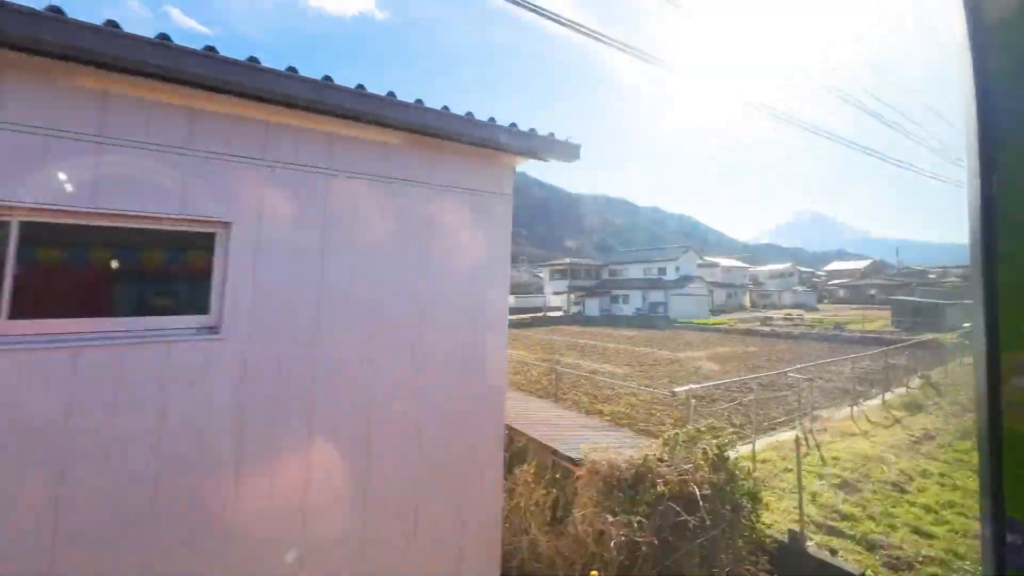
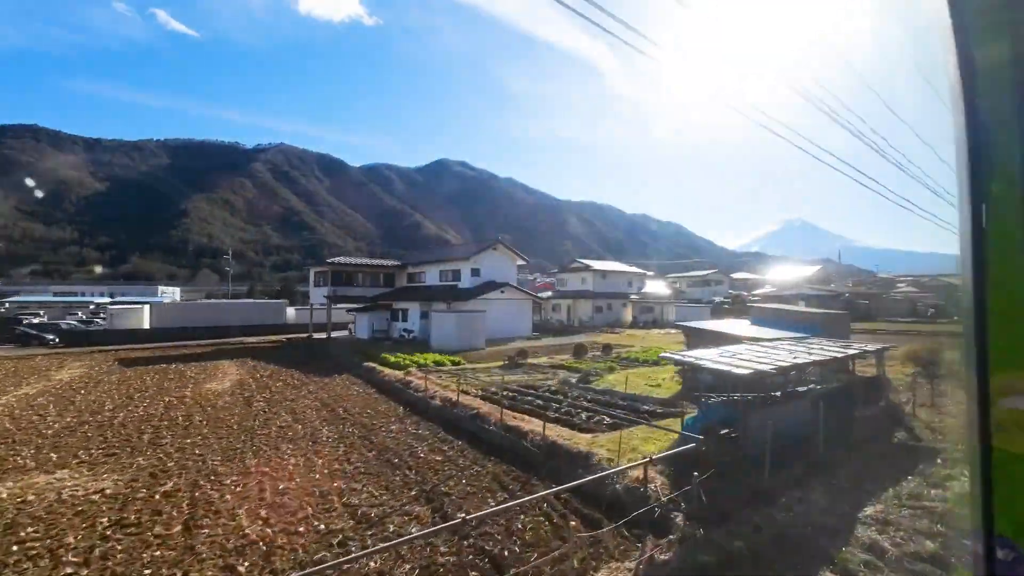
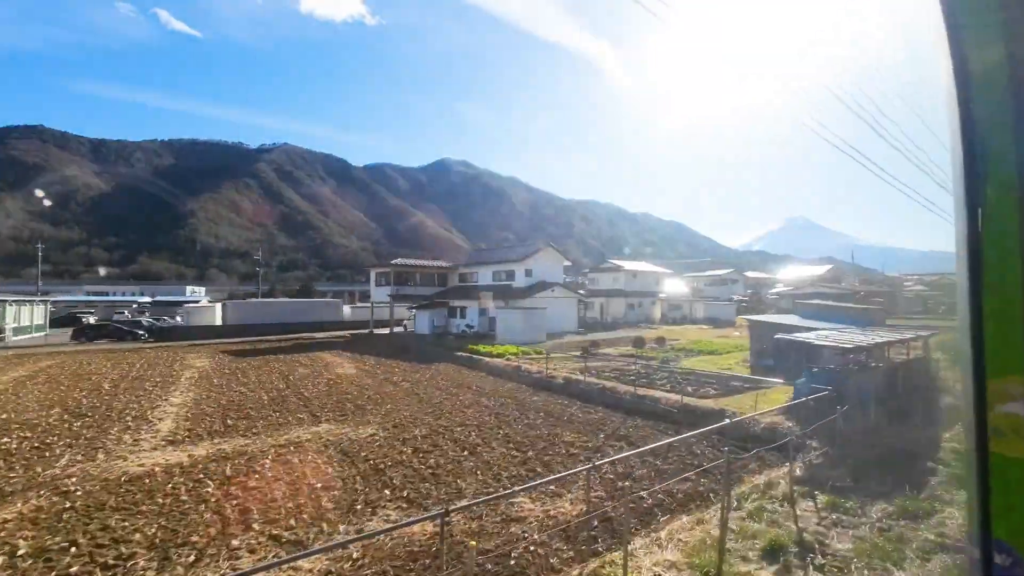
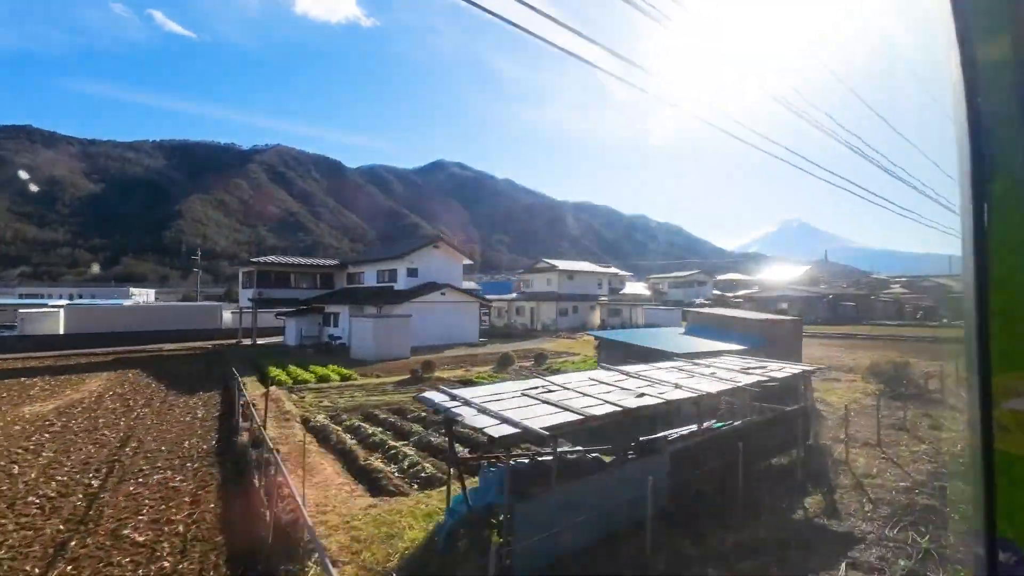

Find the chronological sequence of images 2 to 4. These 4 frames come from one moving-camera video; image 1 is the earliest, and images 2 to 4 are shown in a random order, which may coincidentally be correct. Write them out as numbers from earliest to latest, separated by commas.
3, 2, 4
